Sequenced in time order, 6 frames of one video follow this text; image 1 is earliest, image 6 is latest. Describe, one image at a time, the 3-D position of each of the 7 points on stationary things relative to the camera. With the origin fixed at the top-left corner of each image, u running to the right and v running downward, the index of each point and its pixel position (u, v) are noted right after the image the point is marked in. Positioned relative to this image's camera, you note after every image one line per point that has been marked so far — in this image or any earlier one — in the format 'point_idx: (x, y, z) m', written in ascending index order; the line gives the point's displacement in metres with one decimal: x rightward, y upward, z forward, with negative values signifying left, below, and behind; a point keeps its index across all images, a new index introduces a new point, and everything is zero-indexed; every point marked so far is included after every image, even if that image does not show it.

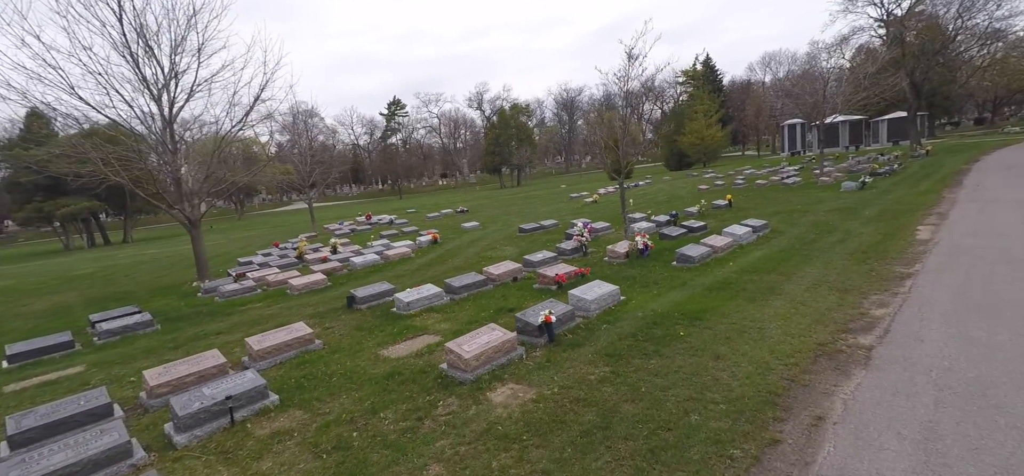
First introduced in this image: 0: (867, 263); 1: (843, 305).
0: (+6.6, -0.5, +9.0) m
1: (+4.6, -0.9, +6.8) m
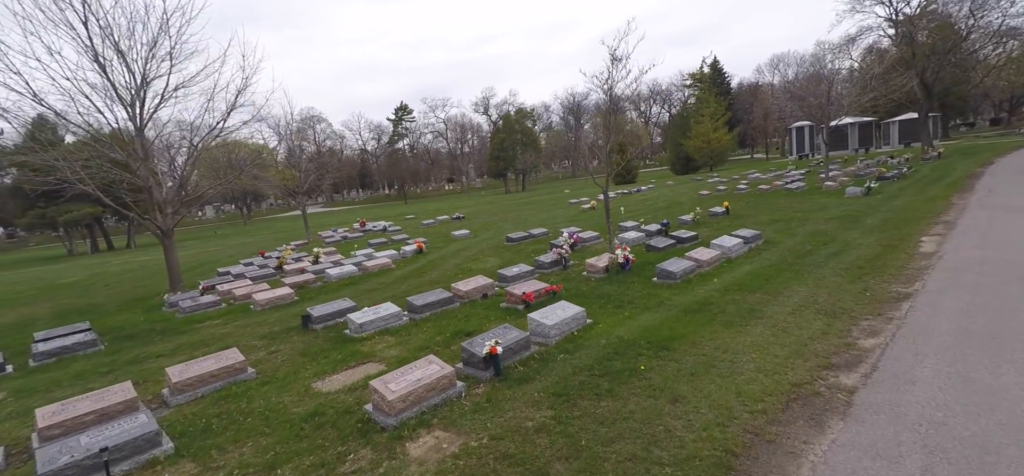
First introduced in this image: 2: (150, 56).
0: (+5.9, -0.7, +8.3) m
1: (+3.9, -1.2, +6.0) m
2: (-10.6, +5.3, +14.2) m
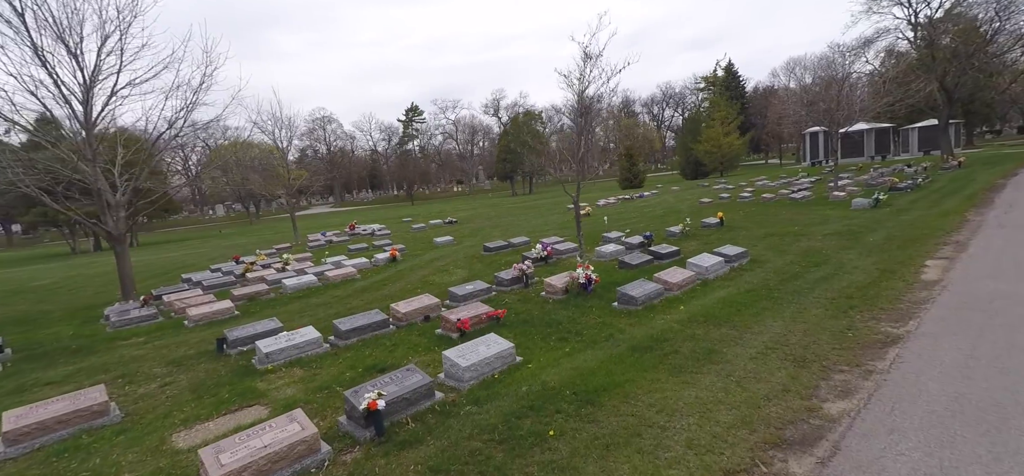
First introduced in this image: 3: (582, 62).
0: (+4.9, -1.1, +7.1) m
1: (+2.8, -1.5, +4.9) m
2: (-11.4, +5.1, +13.5) m
3: (+1.7, +4.2, +11.6) m
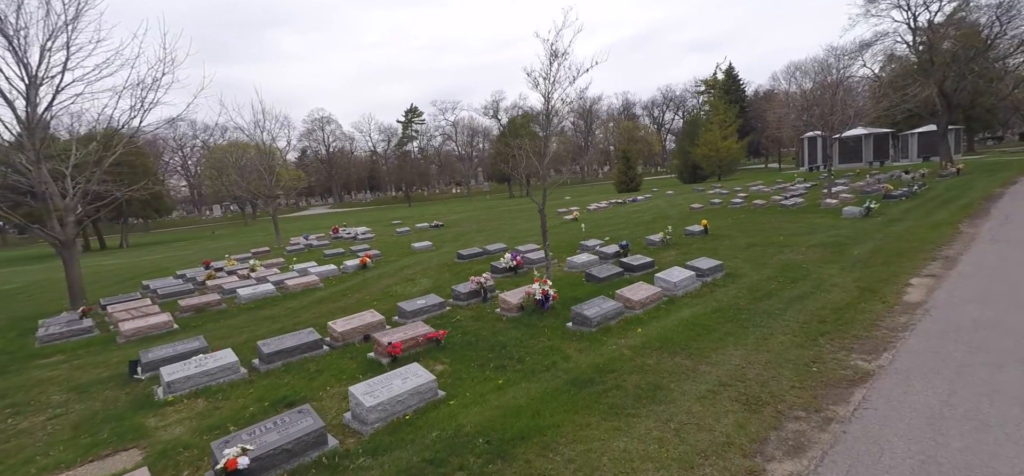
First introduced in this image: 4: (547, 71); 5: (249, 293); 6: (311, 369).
0: (+4.0, -1.4, +6.4) m
1: (+1.9, -1.8, +4.2) m
2: (-12.3, +5.0, +12.8) m
3: (+0.9, +4.0, +10.9) m
4: (+0.8, +3.7, +10.9) m
5: (-6.9, -1.5, +12.8) m
6: (-2.8, -1.9, +6.9) m
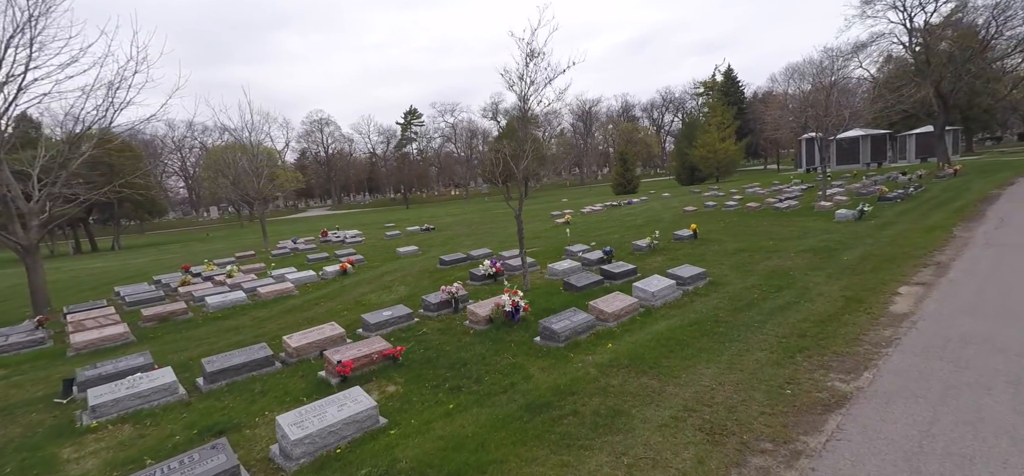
0: (+3.4, -1.5, +6.0) m
1: (+1.4, -1.9, +3.8) m
2: (-12.8, +4.8, +12.3) m
3: (+0.3, +3.8, +10.5) m
4: (+0.2, +3.6, +10.5) m
5: (-7.5, -1.6, +12.4) m
6: (-3.4, -2.0, +6.5) m
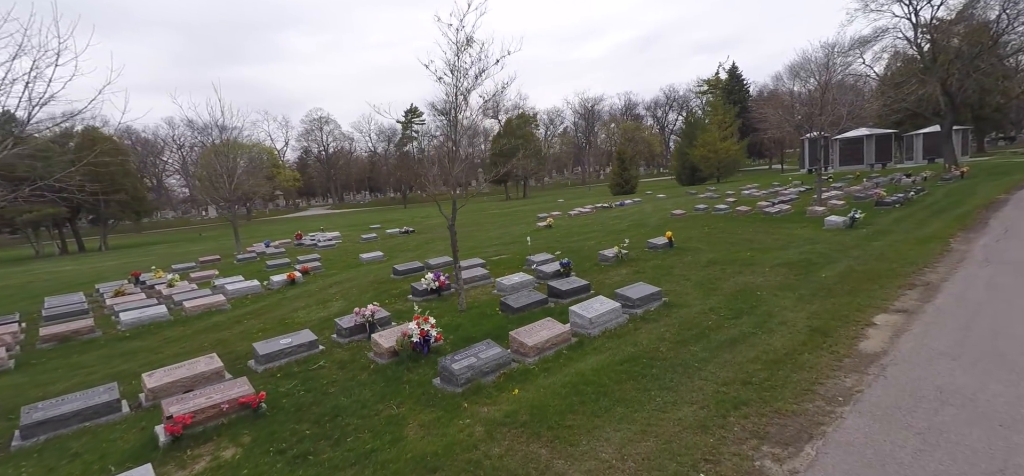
0: (+2.0, -1.8, +4.7) m
1: (0.0, -2.2, +2.6) m
2: (-14.2, +4.6, +11.2) m
3: (-1.0, +3.5, +9.3) m
4: (-1.1, +3.3, +9.3) m
5: (-8.8, -1.9, +11.2) m
6: (-4.8, -2.3, +5.3) m
